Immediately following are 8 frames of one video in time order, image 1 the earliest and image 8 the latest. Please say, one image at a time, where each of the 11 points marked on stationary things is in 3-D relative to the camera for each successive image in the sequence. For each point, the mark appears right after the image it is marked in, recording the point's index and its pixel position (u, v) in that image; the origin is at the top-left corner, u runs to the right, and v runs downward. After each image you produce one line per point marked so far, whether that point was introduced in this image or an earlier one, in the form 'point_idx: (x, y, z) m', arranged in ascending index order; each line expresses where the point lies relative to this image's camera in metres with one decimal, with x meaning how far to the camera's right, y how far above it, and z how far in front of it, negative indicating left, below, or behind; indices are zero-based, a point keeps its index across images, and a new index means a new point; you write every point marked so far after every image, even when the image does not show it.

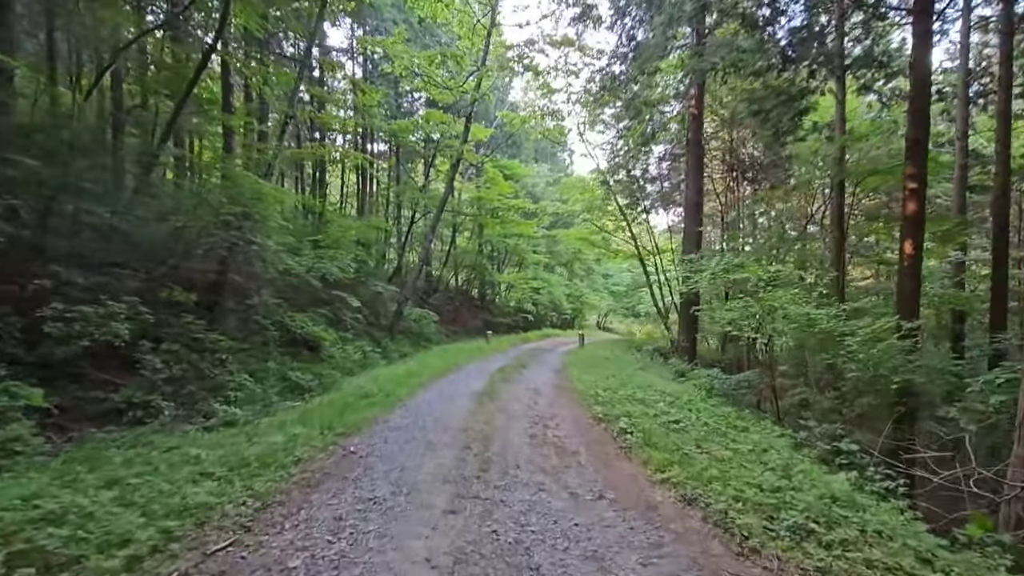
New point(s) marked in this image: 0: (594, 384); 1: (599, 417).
0: (+1.8, -2.0, +10.8) m
1: (+1.3, -2.0, +7.8) m
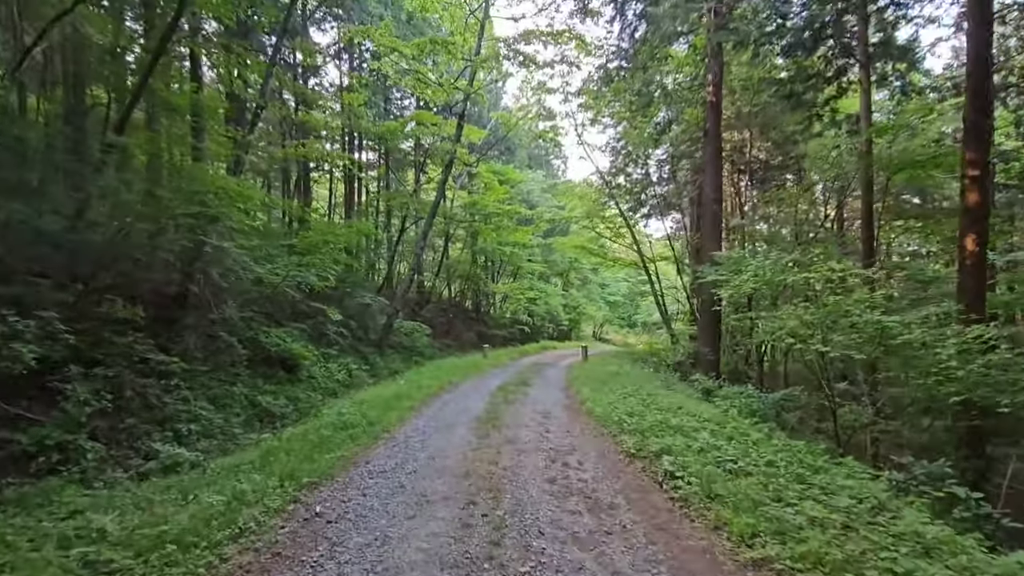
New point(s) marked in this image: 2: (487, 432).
0: (+1.9, -2.1, +9.3) m
1: (+1.5, -2.0, +6.3) m
2: (-0.4, -2.3, +8.0) m
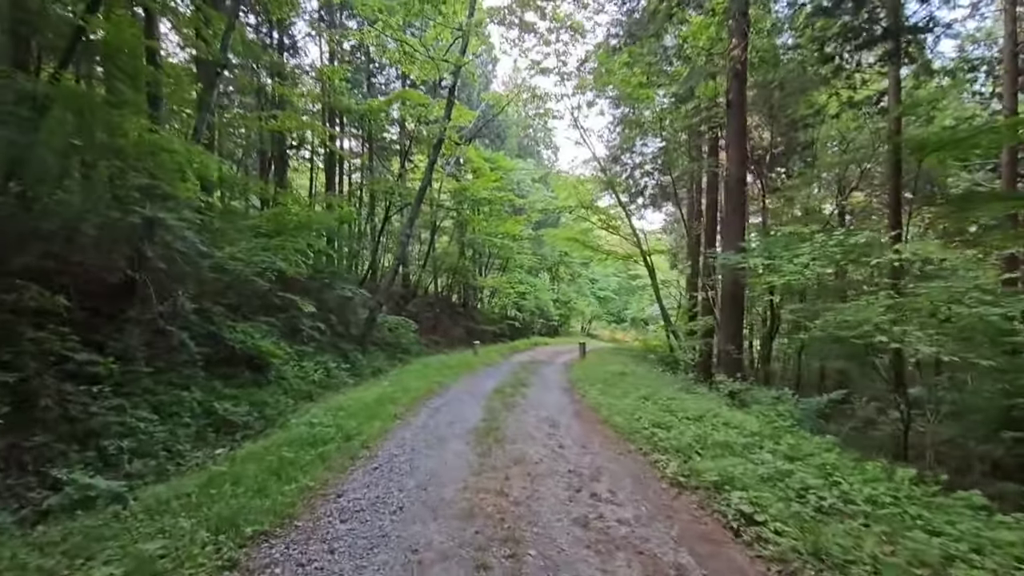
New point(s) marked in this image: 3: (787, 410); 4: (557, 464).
0: (+1.9, -2.0, +8.0) m
1: (+1.6, -1.9, +5.0) m
2: (-0.3, -2.1, +6.6) m
3: (+4.1, -1.8, +7.5) m
4: (+0.5, -2.0, +5.8) m
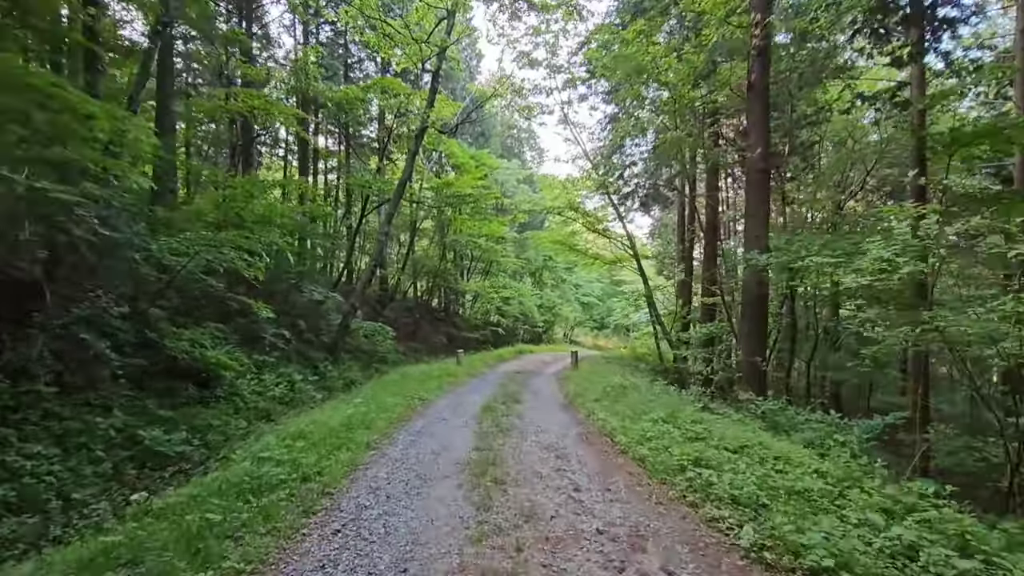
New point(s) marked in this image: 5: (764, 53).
0: (+1.9, -2.0, +6.7) m
1: (+1.7, -1.9, +3.6) m
2: (-0.3, -2.1, +5.2) m
3: (+4.1, -1.9, +6.2) m
4: (+0.6, -2.0, +4.4) m
5: (+4.7, +4.4, +9.6) m
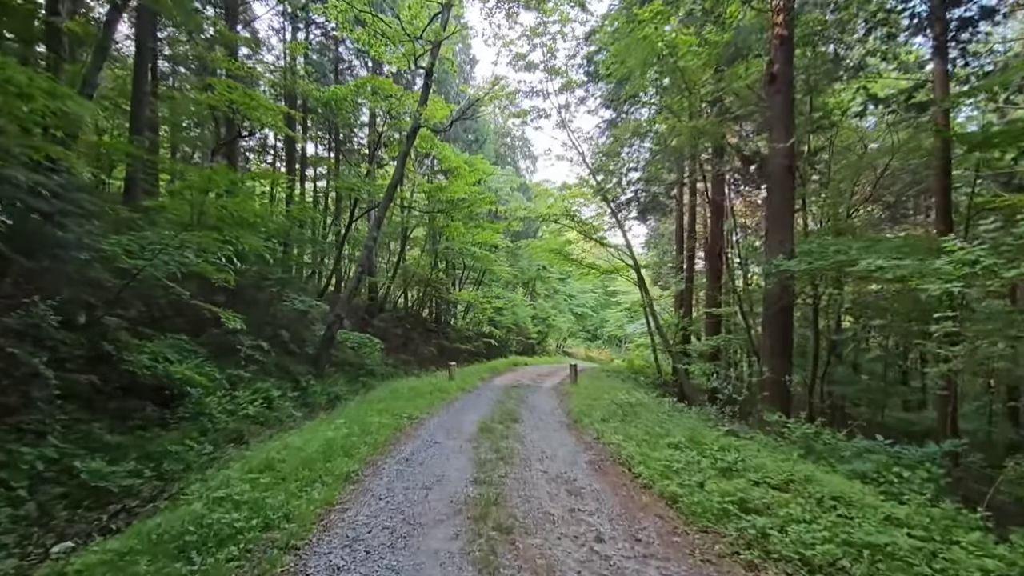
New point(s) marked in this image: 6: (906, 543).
0: (+1.9, -2.1, +5.7) m
1: (+1.8, -1.9, +2.7) m
2: (-0.2, -2.1, +4.2) m
3: (+4.1, -2.0, +5.4) m
4: (+0.7, -2.0, +3.5) m
5: (+4.7, +4.3, +8.8) m
6: (+2.8, -1.8, +3.7) m
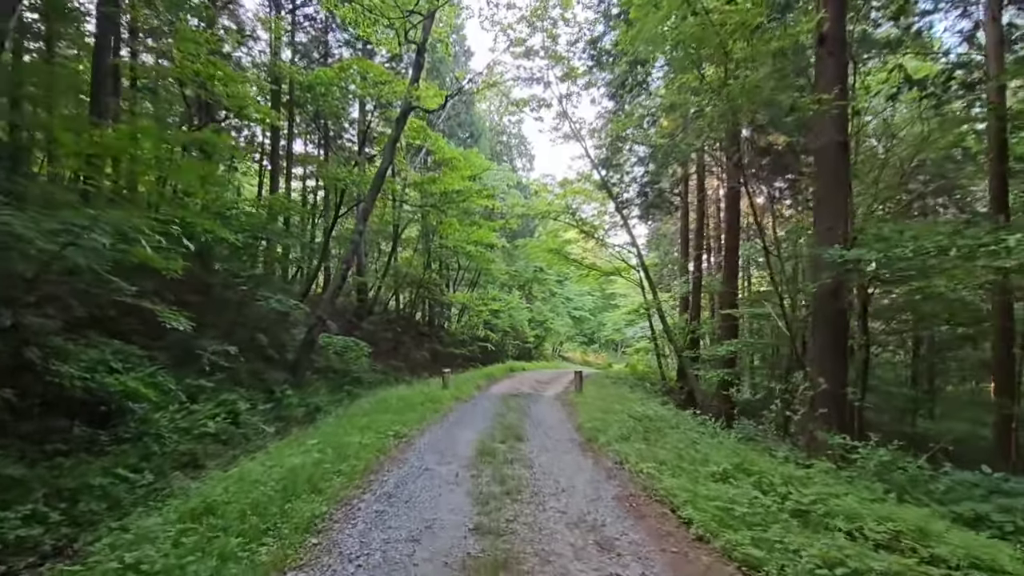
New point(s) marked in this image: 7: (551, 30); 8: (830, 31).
0: (+2.0, -2.0, +4.4) m
1: (+2.0, -1.8, +1.4) m
2: (0.0, -2.0, +2.8) m
3: (+4.2, -1.9, +4.0) m
4: (+0.8, -1.9, +2.1) m
5: (+4.8, +4.3, +7.6) m
6: (+3.0, -1.7, +2.4) m
7: (+1.5, +9.6, +18.8) m
8: (+4.7, +3.7, +7.6) m
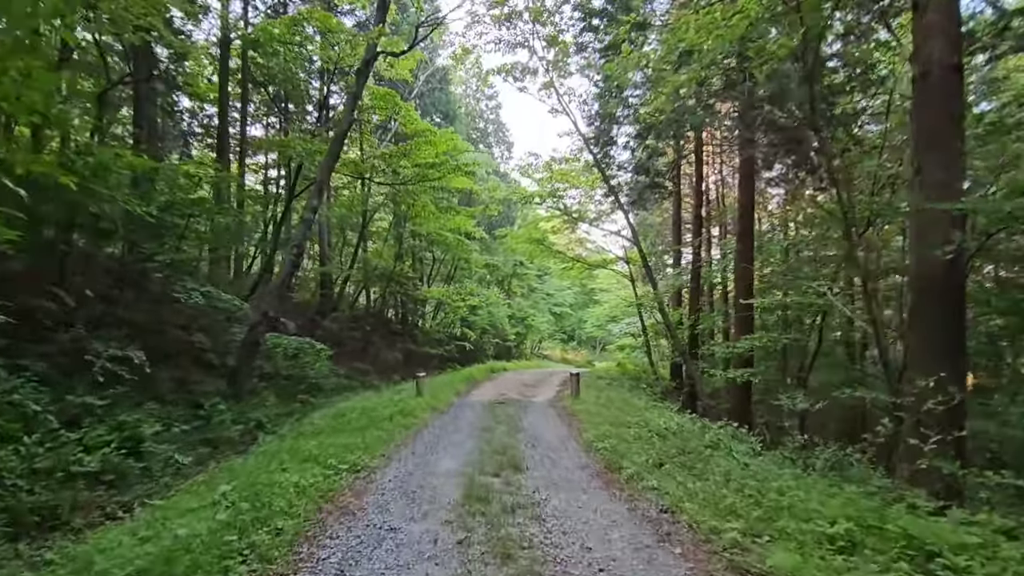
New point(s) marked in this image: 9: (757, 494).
0: (+2.2, -1.7, +2.4) m
1: (+2.3, -1.6, -0.7) m
2: (+0.2, -1.8, +0.7) m
3: (+4.4, -1.6, +2.1) m
4: (+1.1, -1.7, 0.0) m
5: (+4.8, +4.6, +5.6) m
6: (+3.2, -1.5, +0.4) m
7: (+0.8, +9.9, +16.7) m
8: (+4.6, +4.0, +5.6) m
9: (+2.3, -2.0, +4.9) m
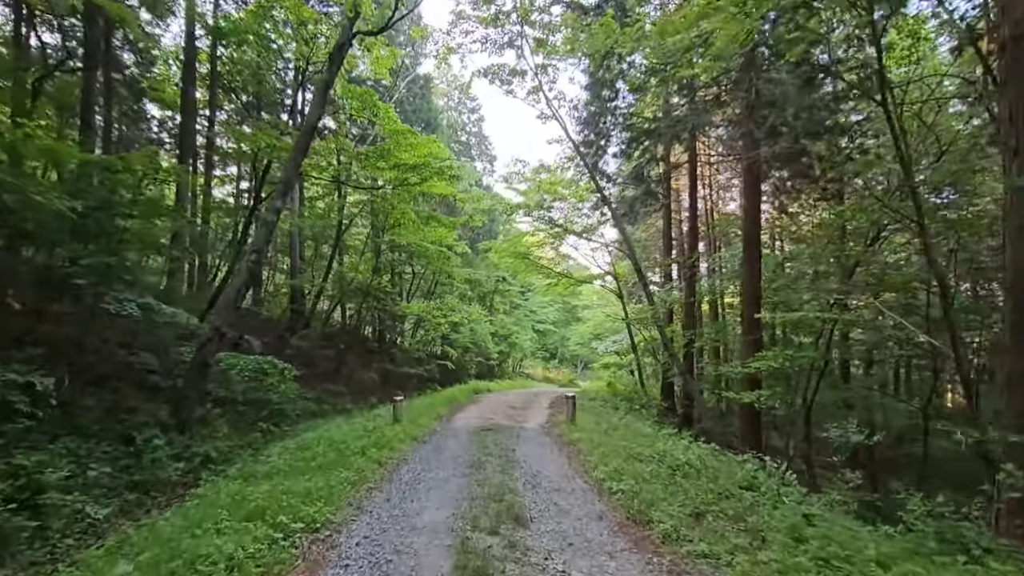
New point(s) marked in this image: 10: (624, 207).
0: (+2.4, -1.7, +1.2) m
1: (+2.6, -1.4, -1.9) m
2: (+0.4, -1.7, -0.6) m
3: (+4.6, -1.6, +1.0) m
4: (+1.4, -1.6, -1.2) m
5: (+4.8, +4.5, +4.8) m
6: (+3.5, -1.4, -0.8) m
7: (+0.4, +9.4, +15.8) m
8: (+4.7, +4.0, +4.7) m
9: (+2.4, -2.0, +3.7) m
10: (+4.5, +3.3, +19.1) m
